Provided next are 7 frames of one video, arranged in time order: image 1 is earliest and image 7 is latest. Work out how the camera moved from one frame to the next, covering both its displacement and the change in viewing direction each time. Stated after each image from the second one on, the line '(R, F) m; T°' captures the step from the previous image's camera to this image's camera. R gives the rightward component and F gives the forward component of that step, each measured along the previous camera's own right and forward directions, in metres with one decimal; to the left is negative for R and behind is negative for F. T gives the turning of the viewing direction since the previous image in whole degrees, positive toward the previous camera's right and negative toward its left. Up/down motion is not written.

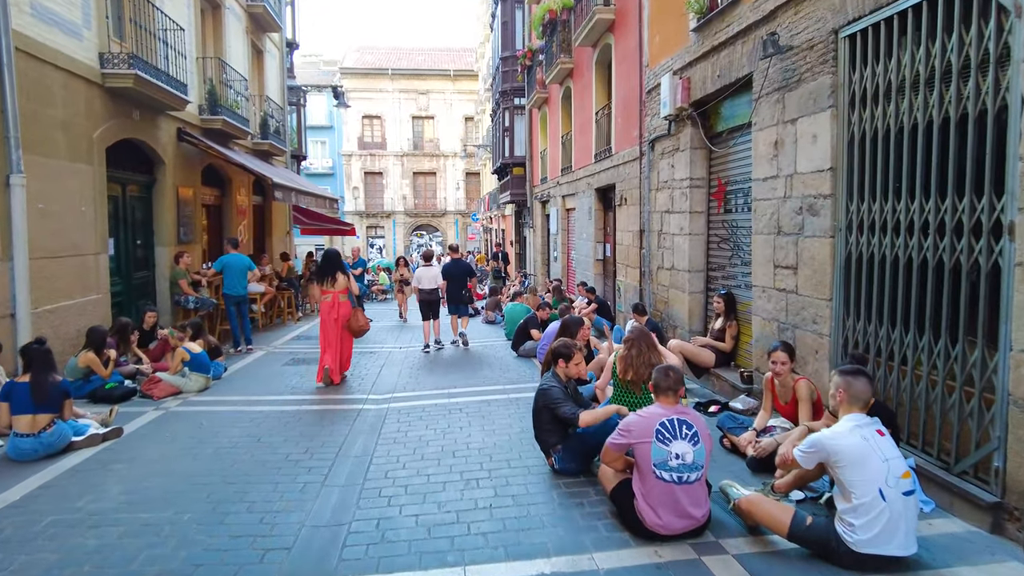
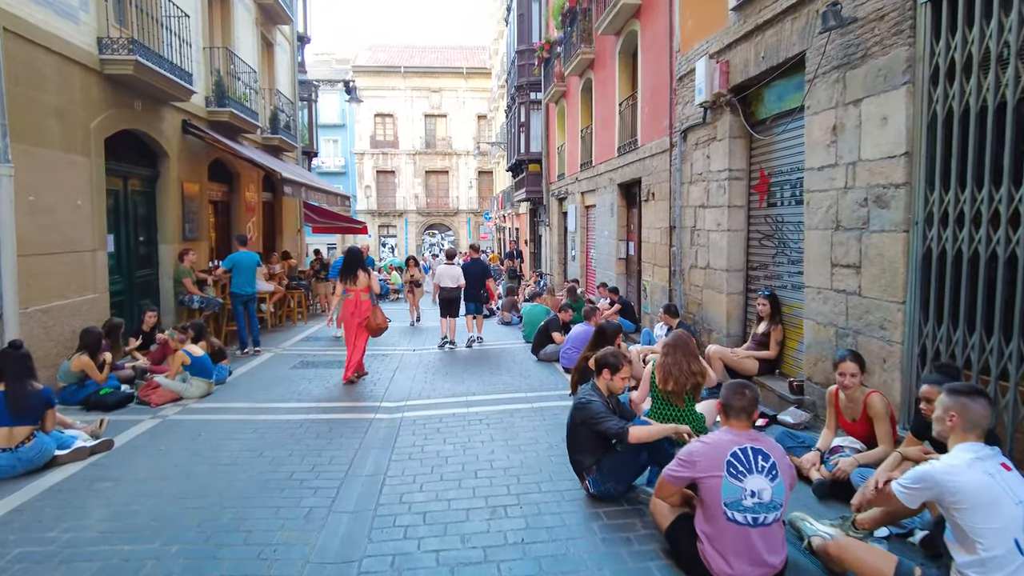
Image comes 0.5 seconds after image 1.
(-0.1, +0.6) m; -1°
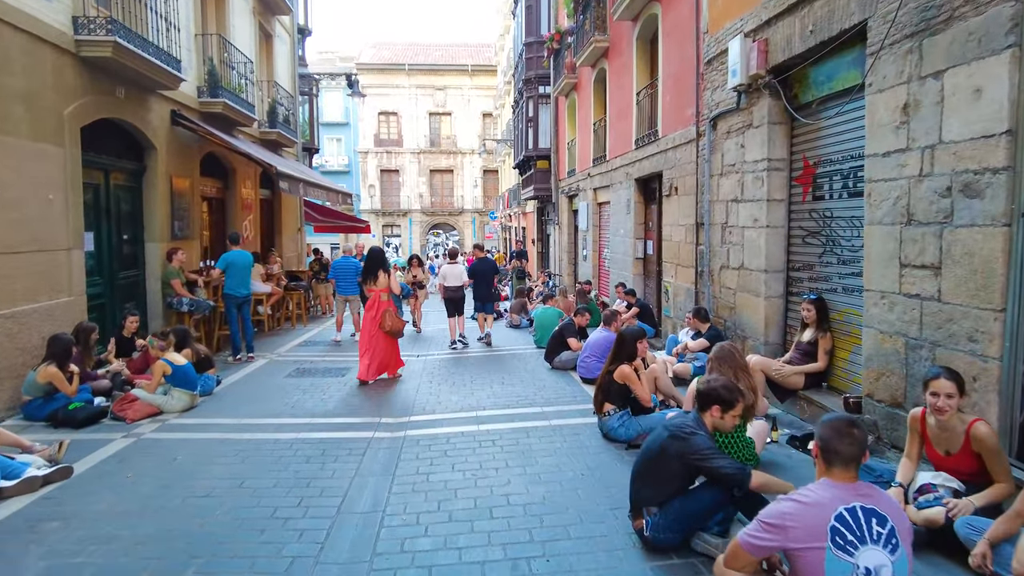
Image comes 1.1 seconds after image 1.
(-0.1, +0.7) m; 0°
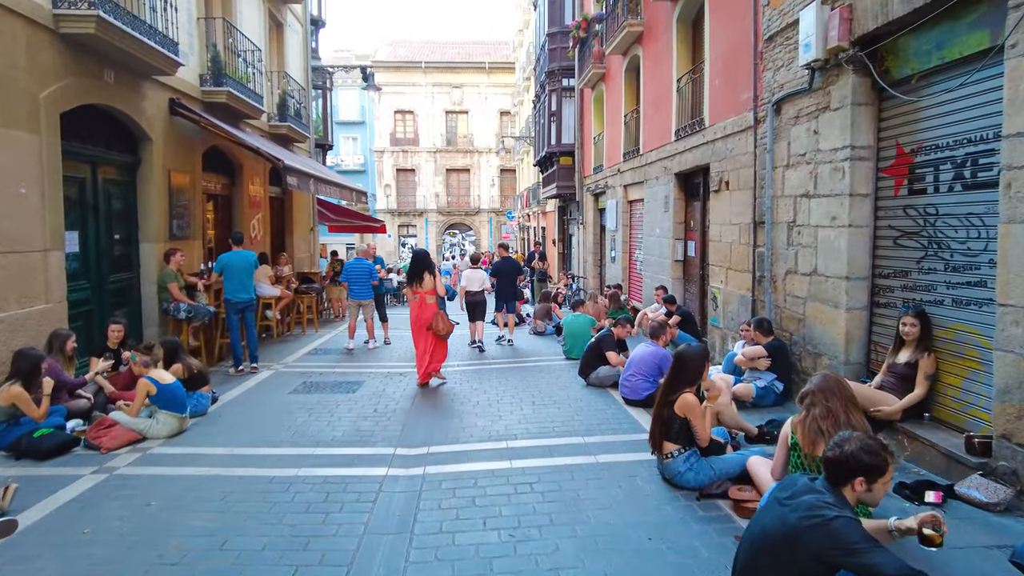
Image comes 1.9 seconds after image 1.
(-0.2, +0.9) m; -1°
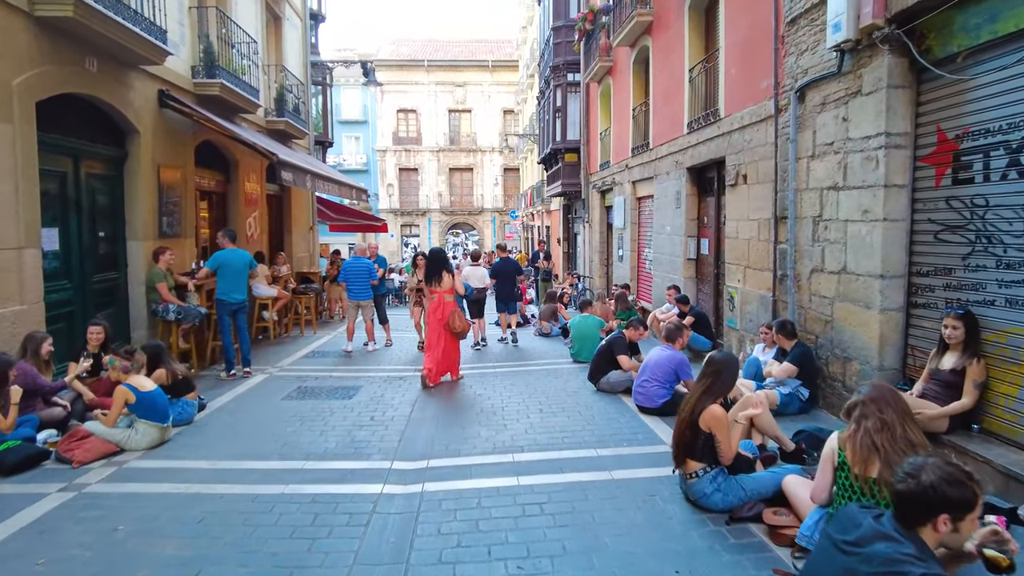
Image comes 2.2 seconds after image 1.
(0.0, +0.4) m; 0°
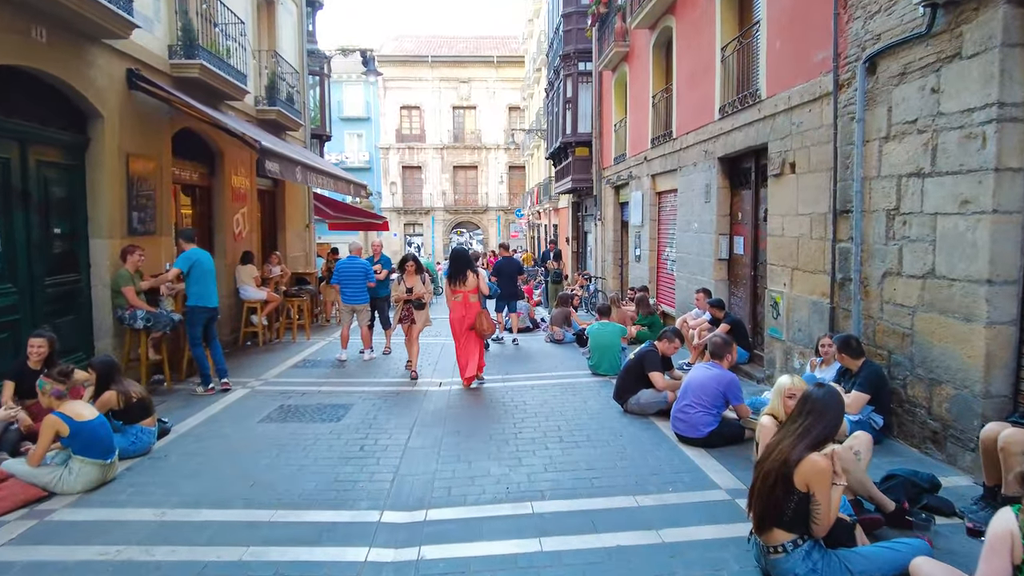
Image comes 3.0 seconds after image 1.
(-0.1, +1.0) m; 0°
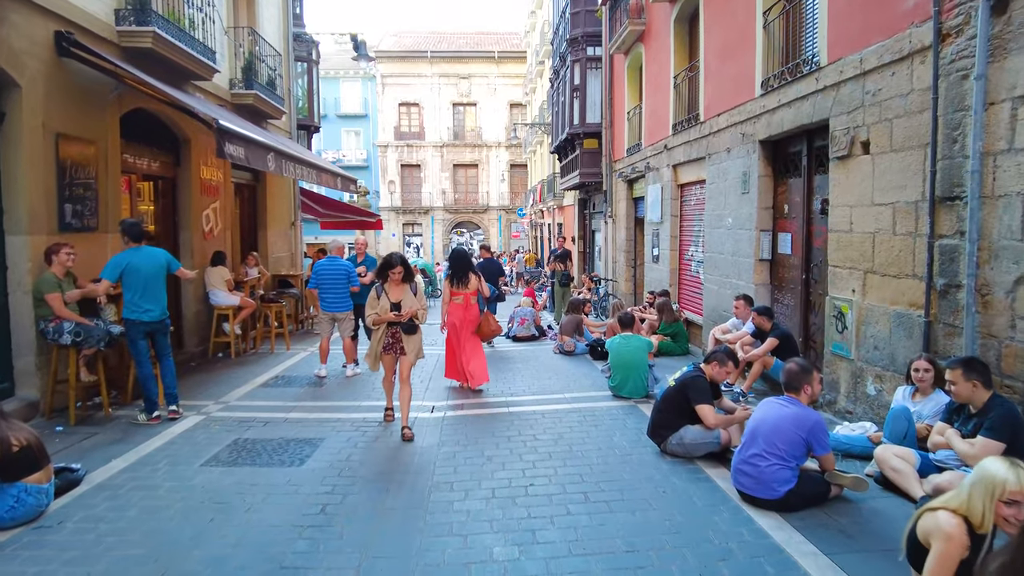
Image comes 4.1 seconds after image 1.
(-0.1, +1.3) m; 0°
